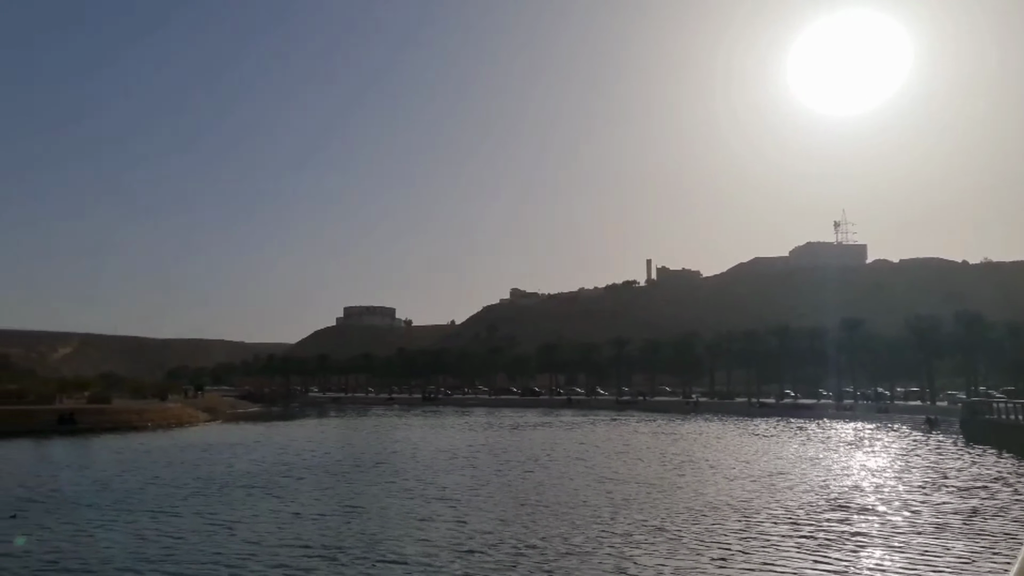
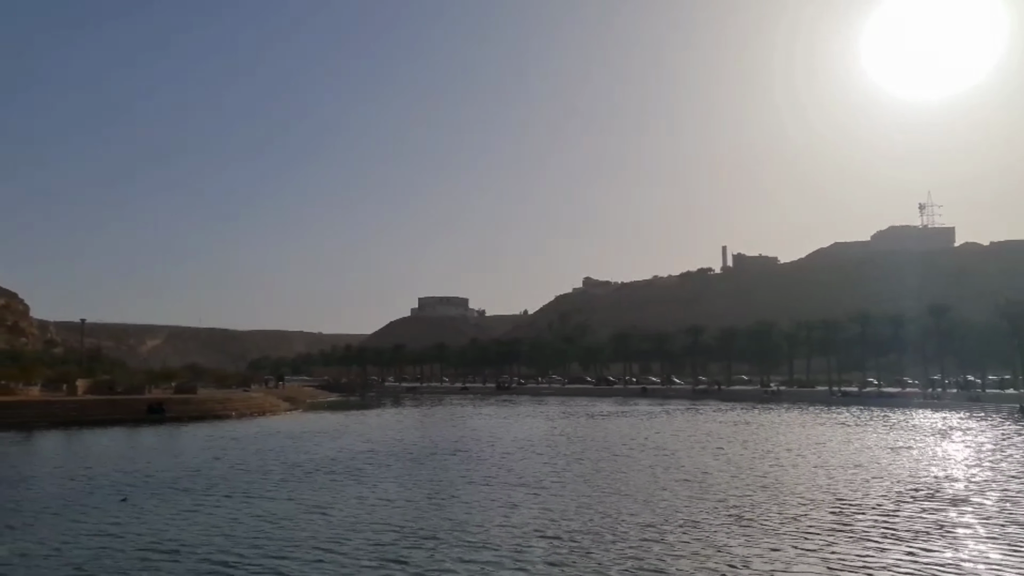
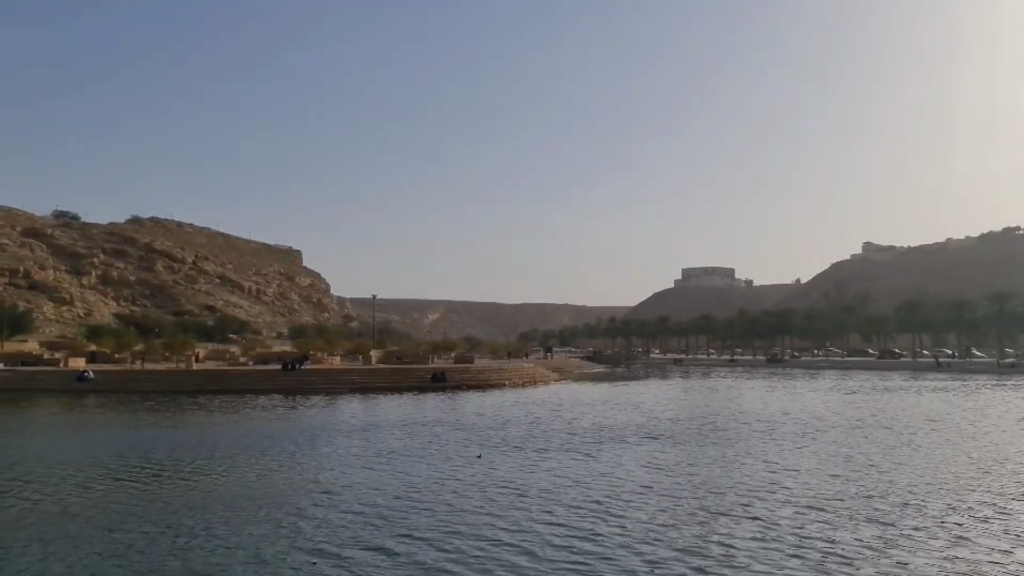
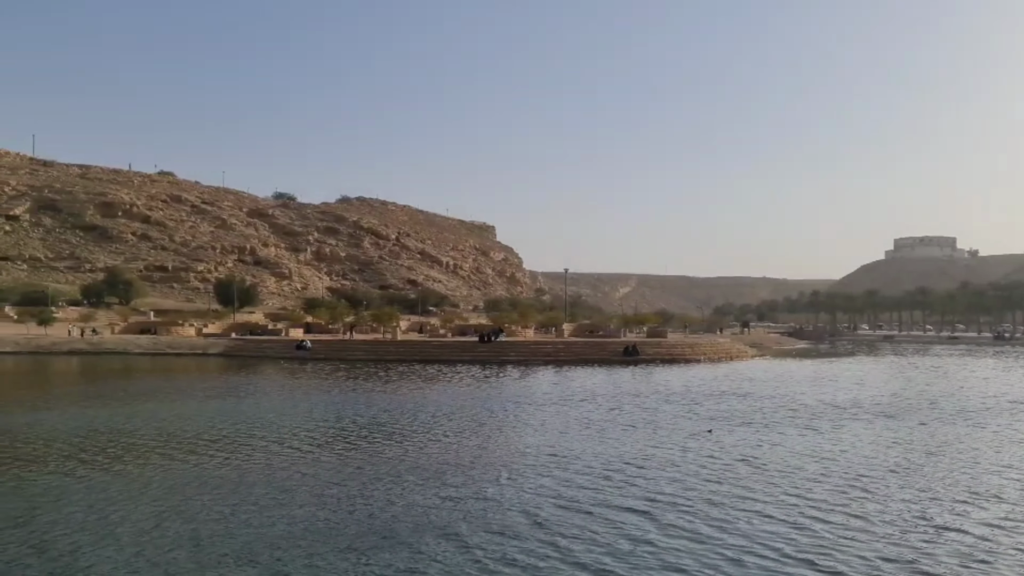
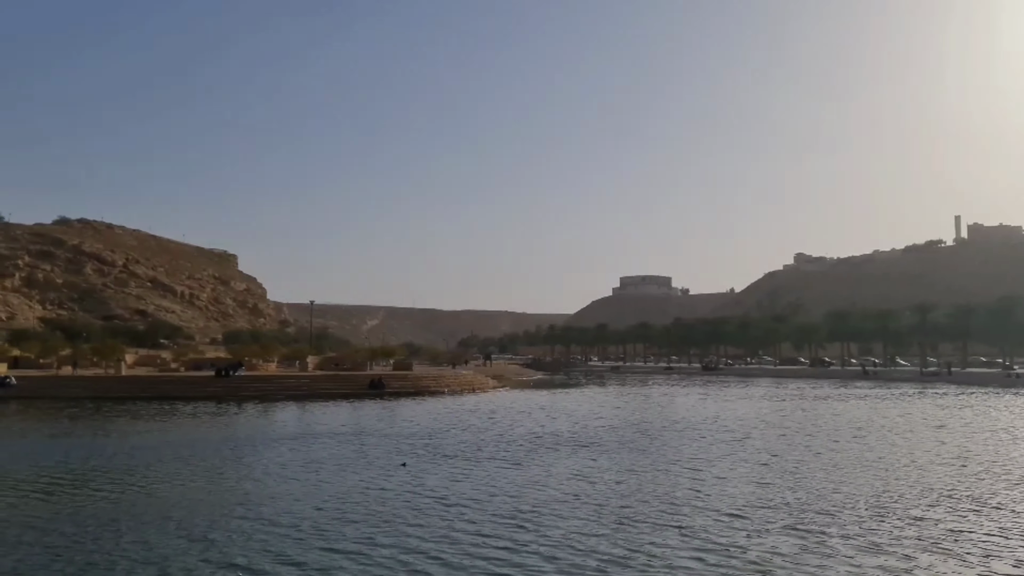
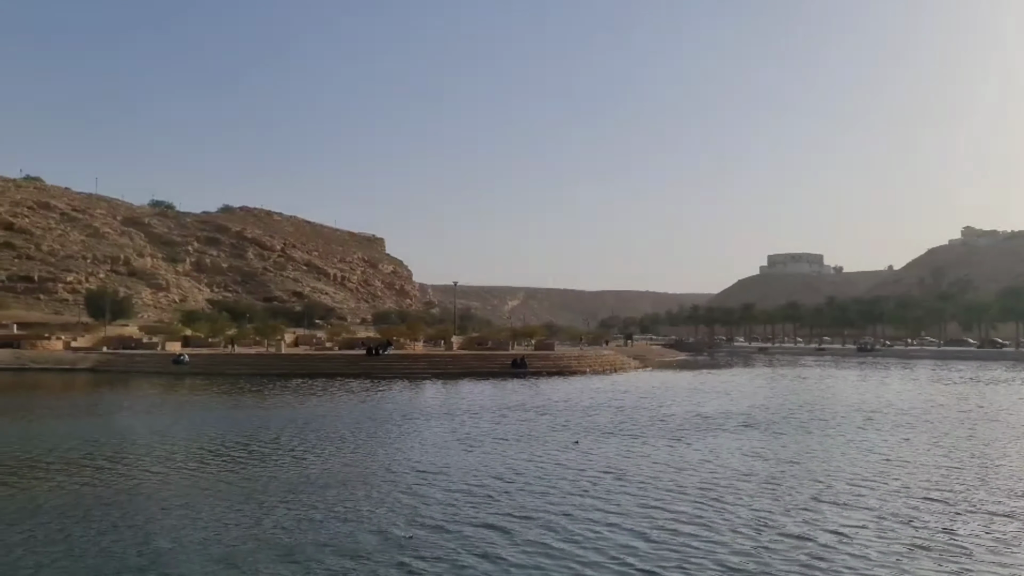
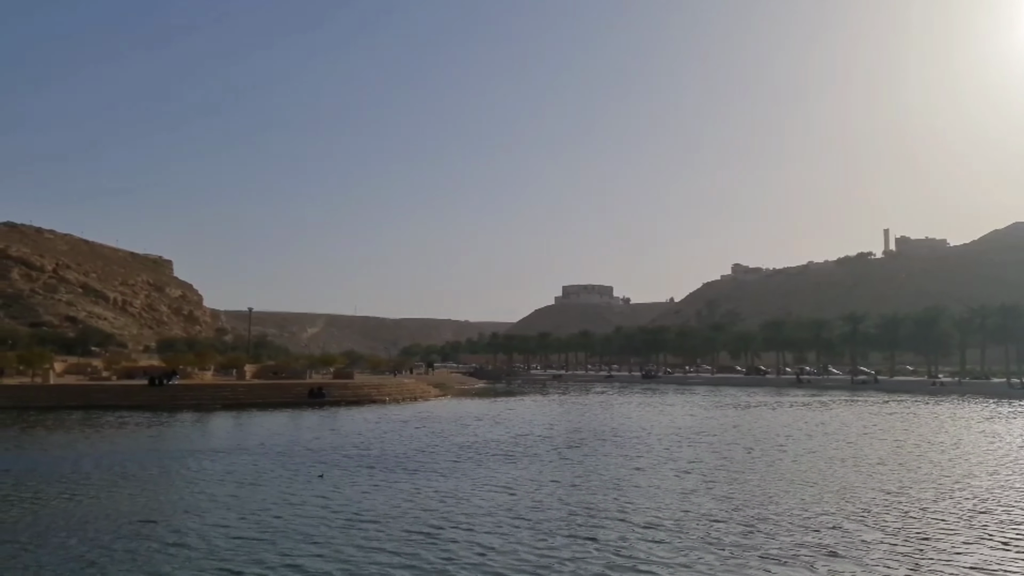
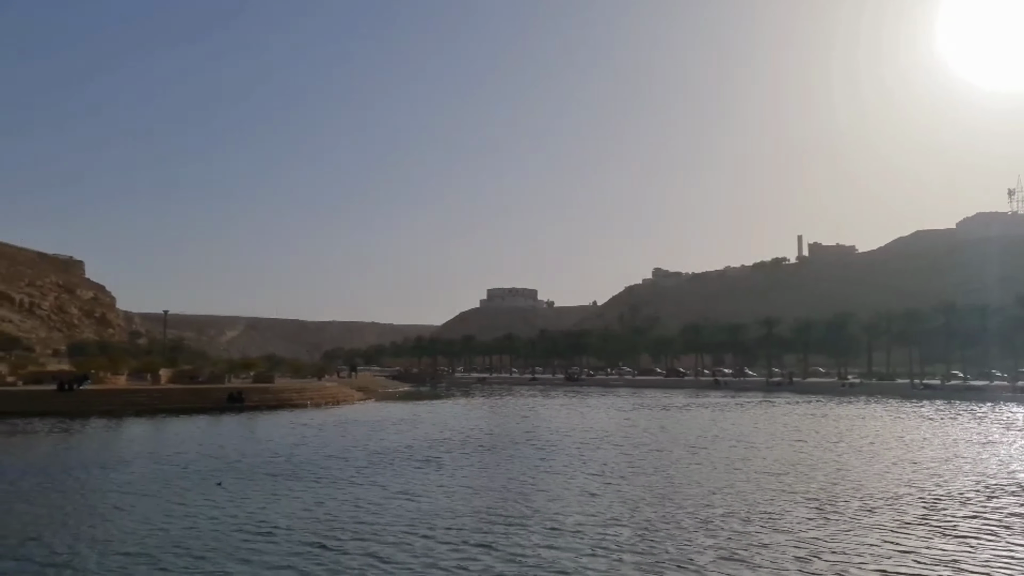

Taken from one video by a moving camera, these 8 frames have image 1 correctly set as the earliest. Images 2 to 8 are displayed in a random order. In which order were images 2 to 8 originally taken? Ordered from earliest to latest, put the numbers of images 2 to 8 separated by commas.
2, 8, 7, 5, 3, 6, 4
